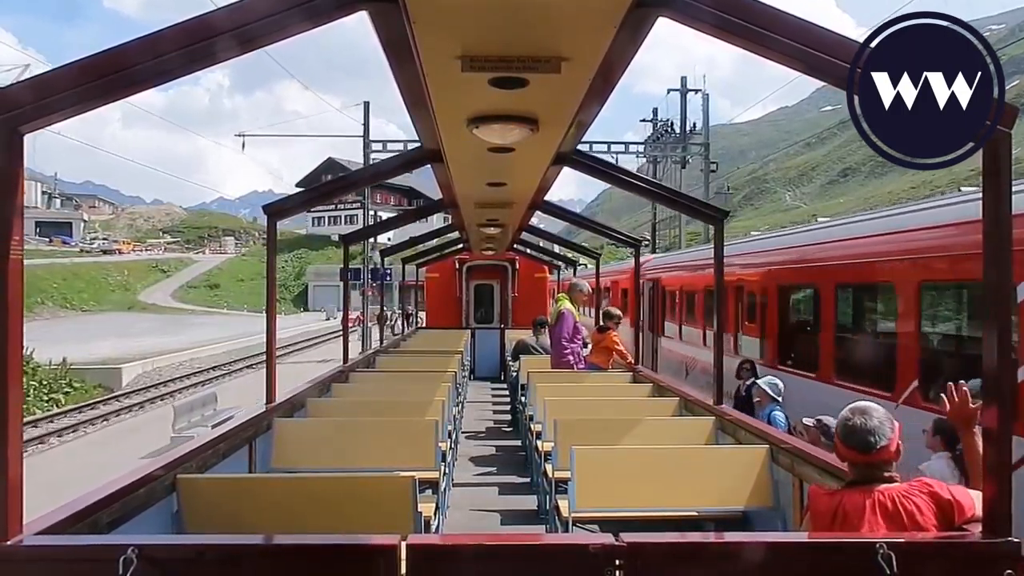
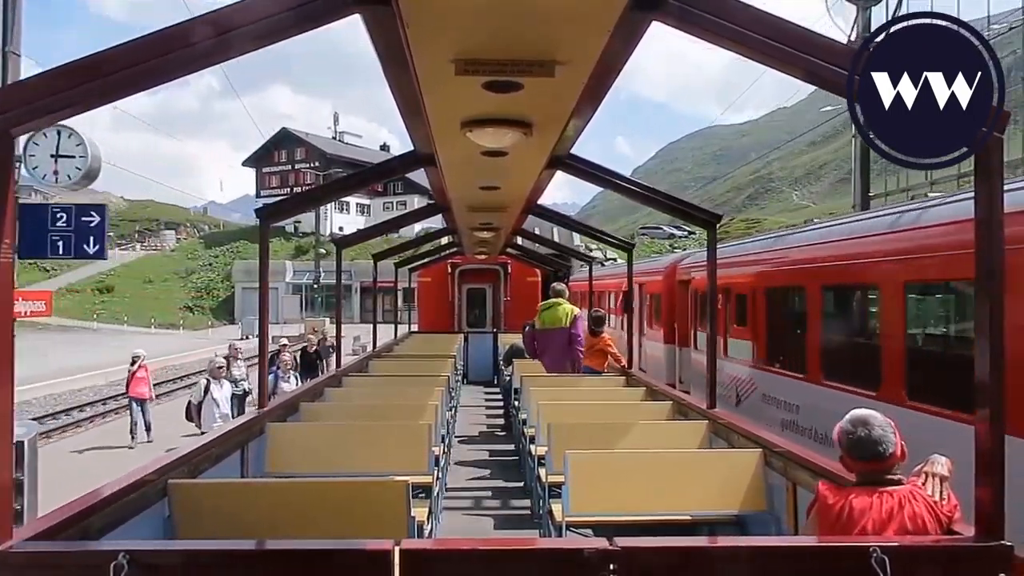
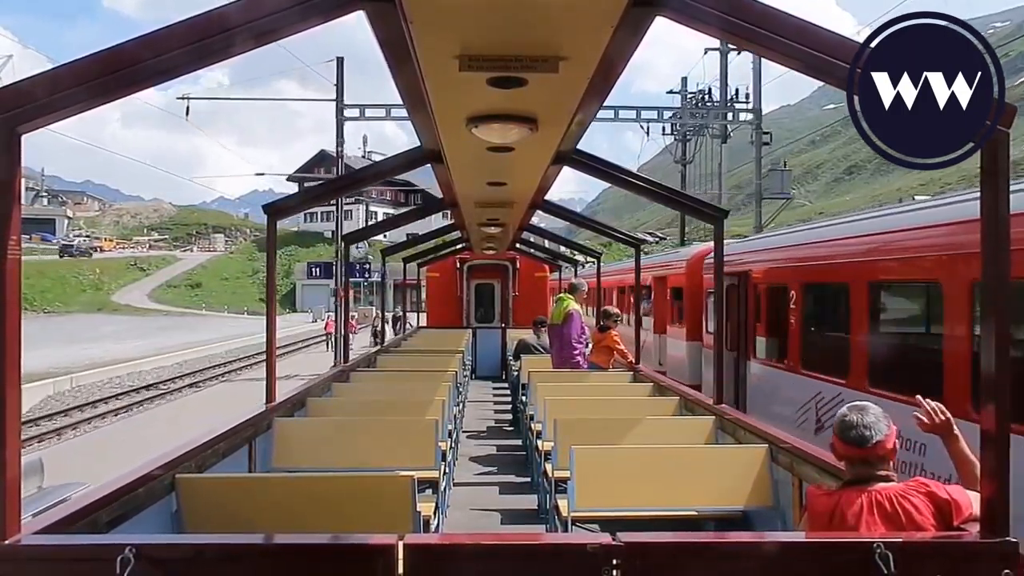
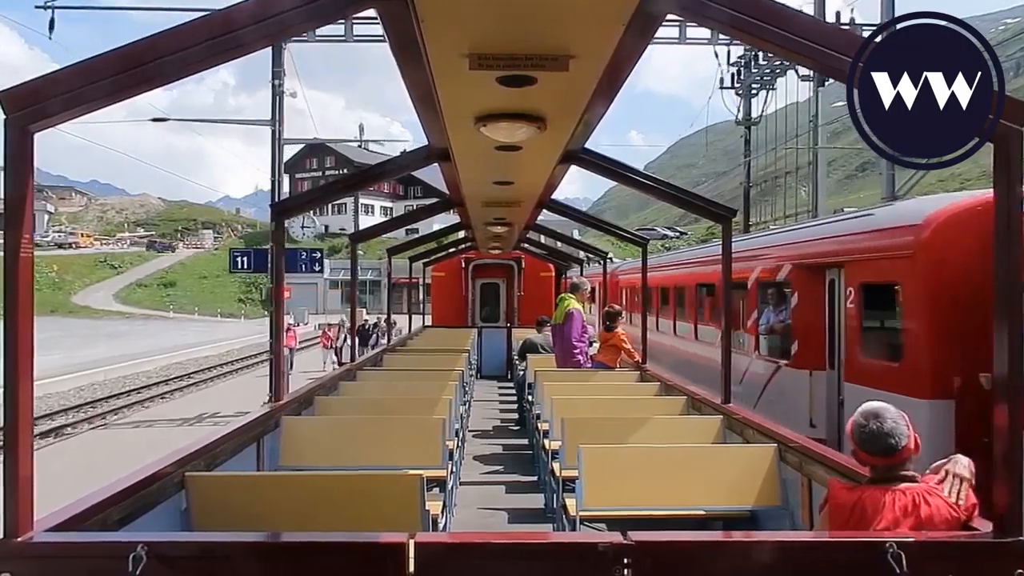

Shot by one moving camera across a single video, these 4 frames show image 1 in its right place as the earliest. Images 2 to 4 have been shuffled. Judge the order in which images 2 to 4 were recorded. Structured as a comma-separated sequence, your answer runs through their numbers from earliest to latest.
3, 4, 2
